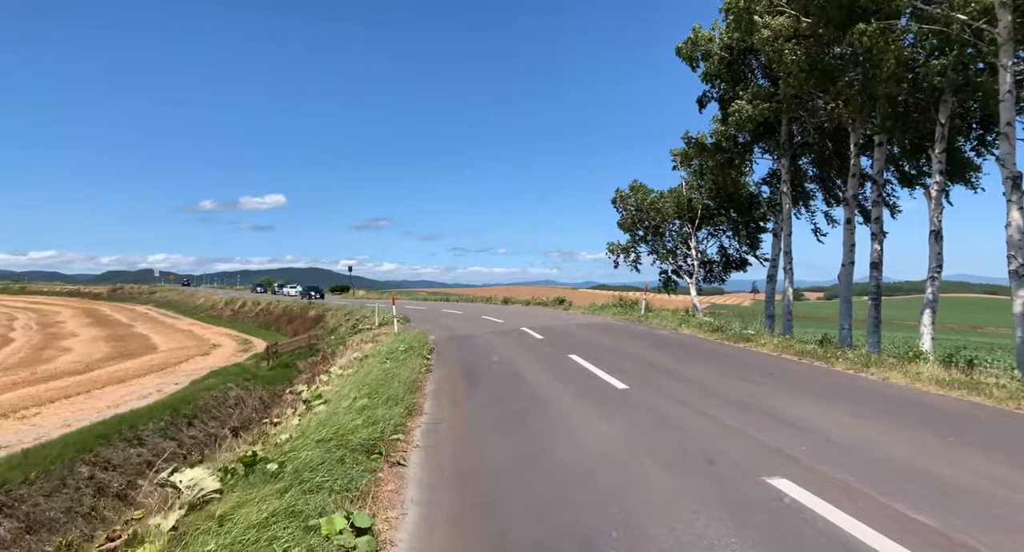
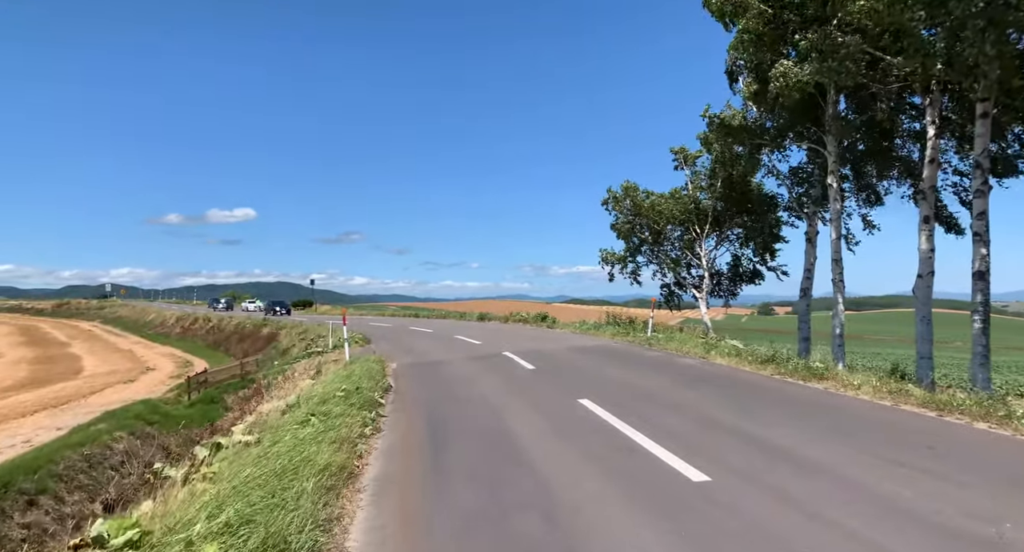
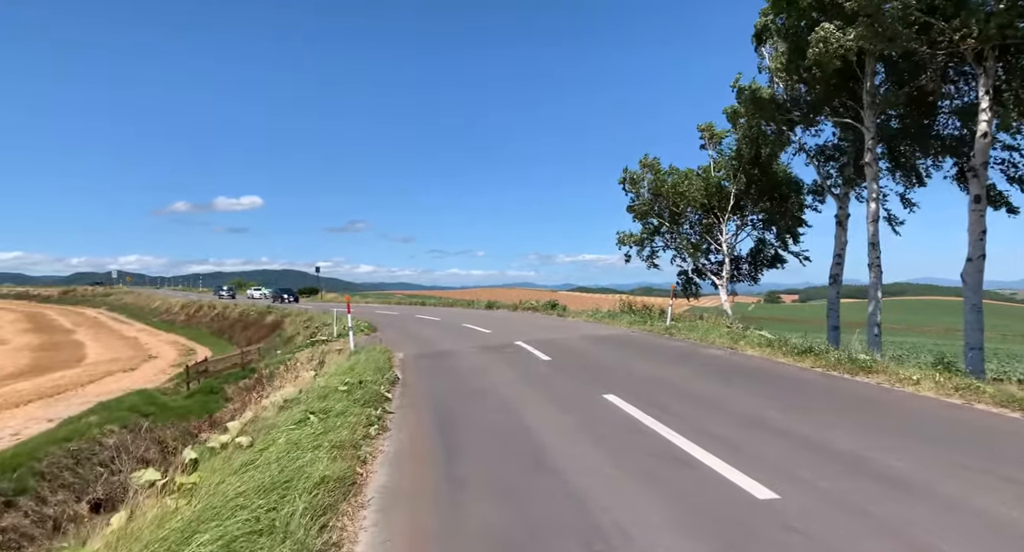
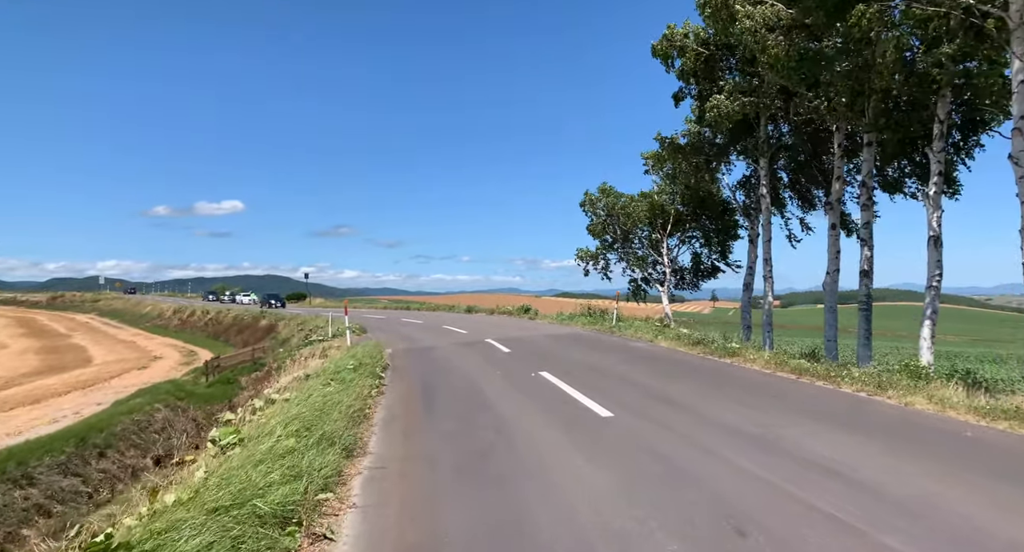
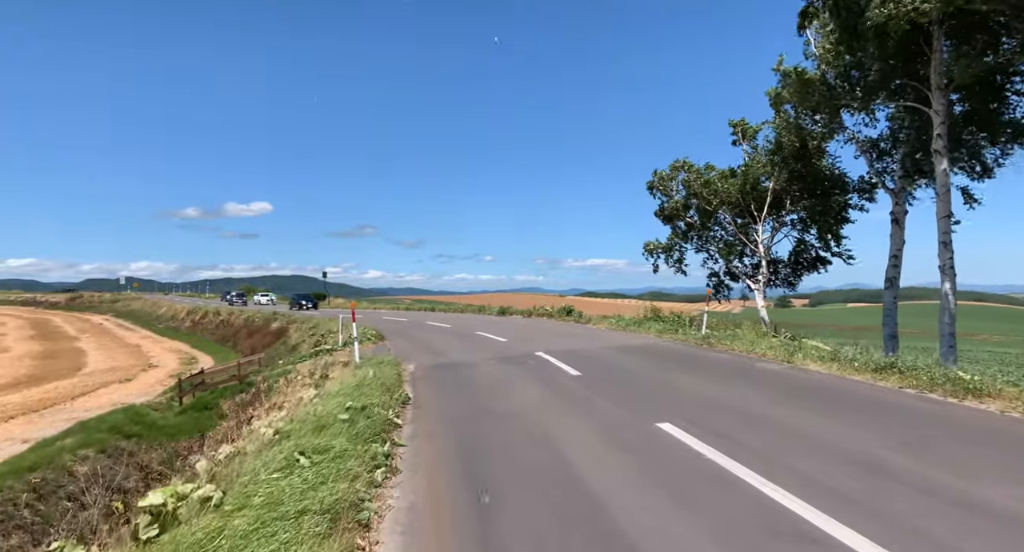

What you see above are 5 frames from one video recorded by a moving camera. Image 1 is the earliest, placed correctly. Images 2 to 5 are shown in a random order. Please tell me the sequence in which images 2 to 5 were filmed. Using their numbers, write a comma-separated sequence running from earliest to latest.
4, 2, 3, 5
